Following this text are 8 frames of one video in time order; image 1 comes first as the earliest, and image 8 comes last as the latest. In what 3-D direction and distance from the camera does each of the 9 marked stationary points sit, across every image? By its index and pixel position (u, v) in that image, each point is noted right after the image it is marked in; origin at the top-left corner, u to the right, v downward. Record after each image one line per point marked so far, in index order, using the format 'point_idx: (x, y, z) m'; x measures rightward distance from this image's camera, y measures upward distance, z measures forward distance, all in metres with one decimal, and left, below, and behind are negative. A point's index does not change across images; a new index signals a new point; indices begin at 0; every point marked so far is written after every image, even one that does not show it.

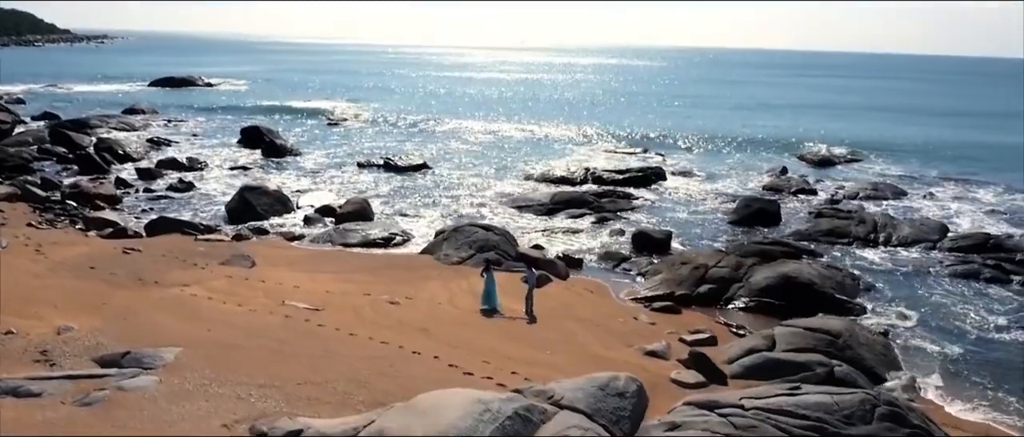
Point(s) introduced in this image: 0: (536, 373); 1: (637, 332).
0: (+0.5, -2.5, +12.2) m
1: (+2.5, -2.3, +15.7) m
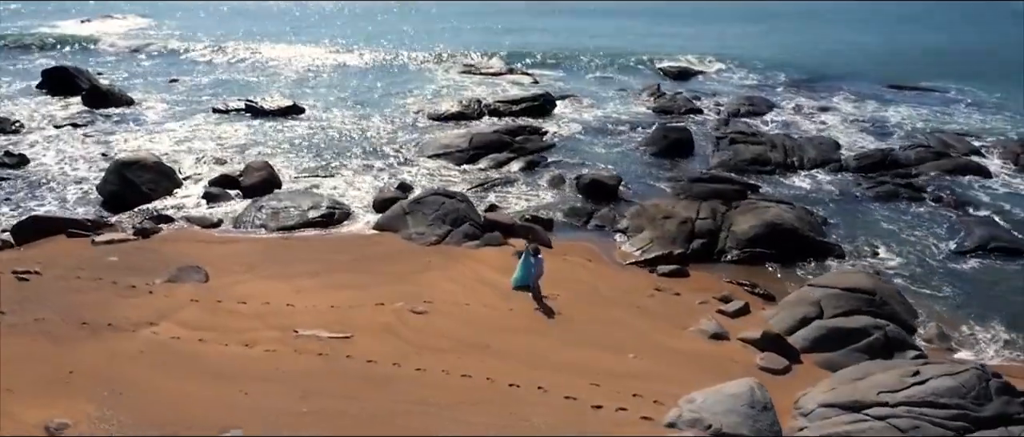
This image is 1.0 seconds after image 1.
0: (+2.2, -2.6, +11.3) m
1: (+3.2, -1.8, +15.1) m
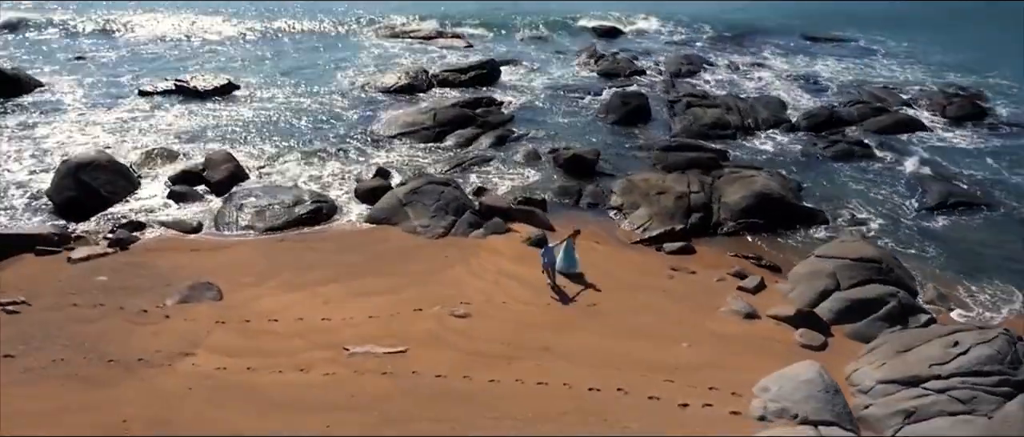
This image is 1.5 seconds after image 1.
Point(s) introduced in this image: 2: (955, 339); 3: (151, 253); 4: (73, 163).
0: (+3.3, -2.5, +11.7) m
1: (+3.7, -1.4, +15.5) m
2: (+7.0, -1.9, +12.3) m
3: (-7.4, -0.7, +16.2) m
4: (-10.4, +1.3, +18.6) m
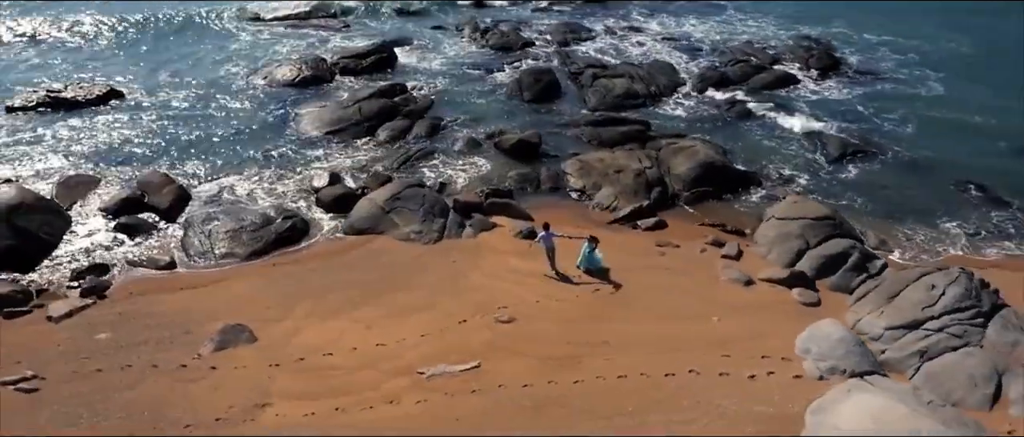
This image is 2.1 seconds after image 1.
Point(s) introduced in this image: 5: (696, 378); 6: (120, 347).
0: (+4.5, -2.2, +13.2) m
1: (+3.9, -0.9, +16.9) m
2: (+7.8, -1.1, +14.6) m
3: (-7.1, -1.5, +15.1) m
4: (-10.8, +0.2, +16.7) m
5: (+2.9, -2.5, +12.4) m
6: (-6.7, -2.2, +13.4) m
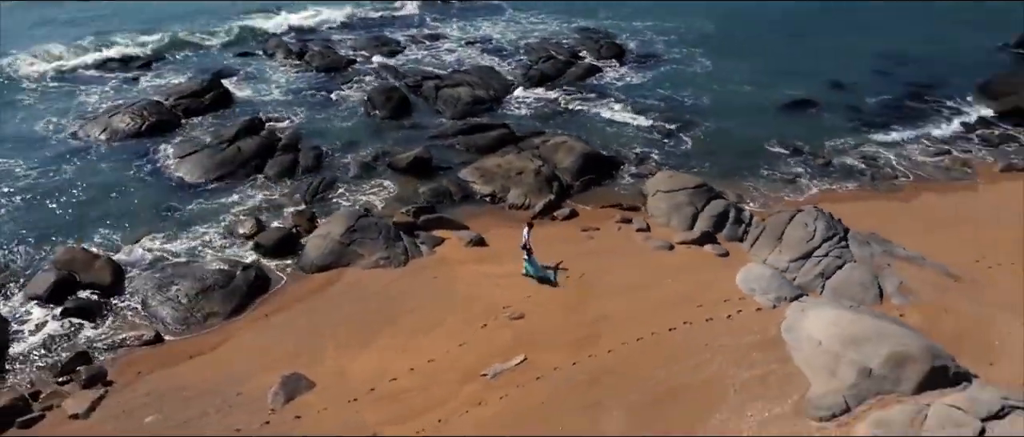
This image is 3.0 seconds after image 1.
0: (+4.8, -1.7, +17.0) m
1: (+2.7, -0.6, +20.2) m
2: (+7.2, 0.0, +19.4) m
3: (-6.8, -3.0, +14.9) m
4: (-11.0, -1.9, +15.2) m
5: (+3.6, -2.2, +15.8) m
6: (-5.7, -3.5, +13.5) m
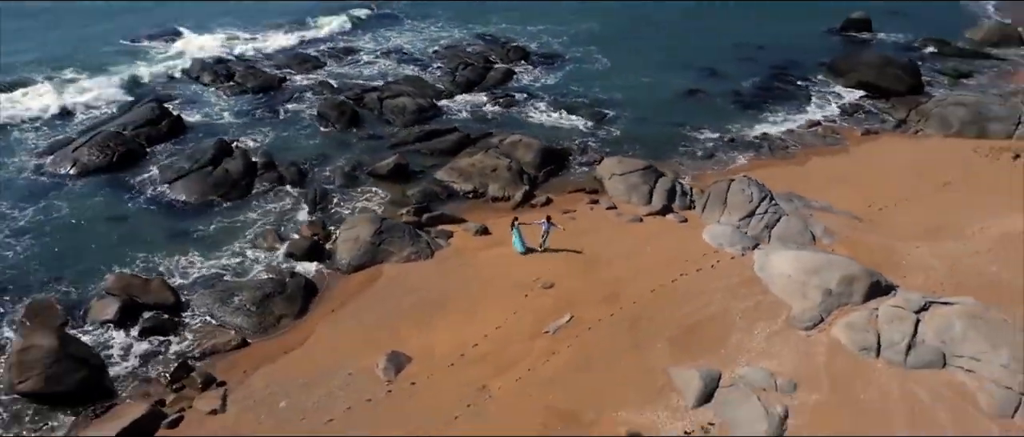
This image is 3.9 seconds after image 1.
0: (+5.3, -0.9, +21.4) m
1: (+2.5, 0.0, +24.1) m
2: (+7.0, +1.0, +24.2) m
3: (-5.4, -3.3, +17.1) m
4: (-9.7, -2.7, +16.5) m
5: (+4.4, -1.5, +19.9) m
6: (-4.0, -3.7, +15.9) m
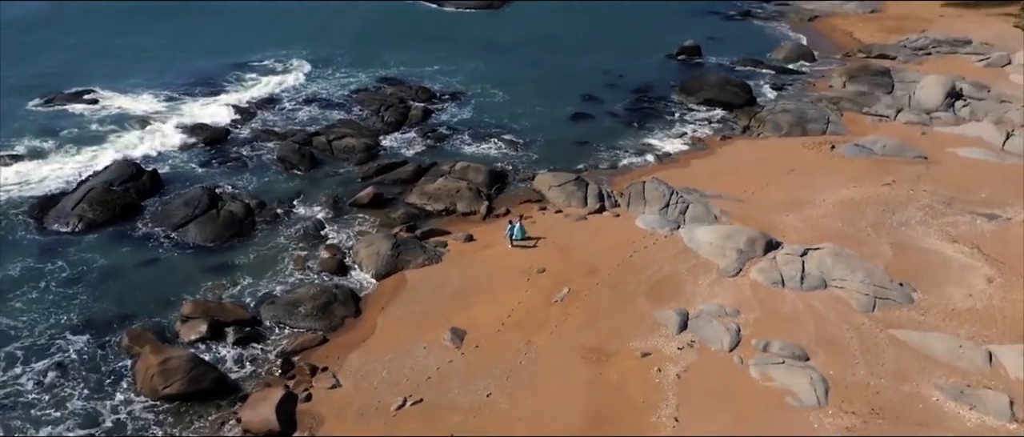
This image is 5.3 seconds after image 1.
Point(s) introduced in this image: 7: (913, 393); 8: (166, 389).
0: (+4.8, -0.5, +28.5) m
1: (+1.4, -0.1, +30.6) m
2: (+5.7, +1.3, +31.6) m
3: (-4.4, -3.8, +21.9) m
4: (-8.5, -3.6, +20.4) m
5: (+4.3, -1.2, +26.9) m
6: (-2.8, -4.1, +21.1) m
7: (+10.0, -4.3, +19.8) m
8: (-8.7, -4.3, +20.0) m
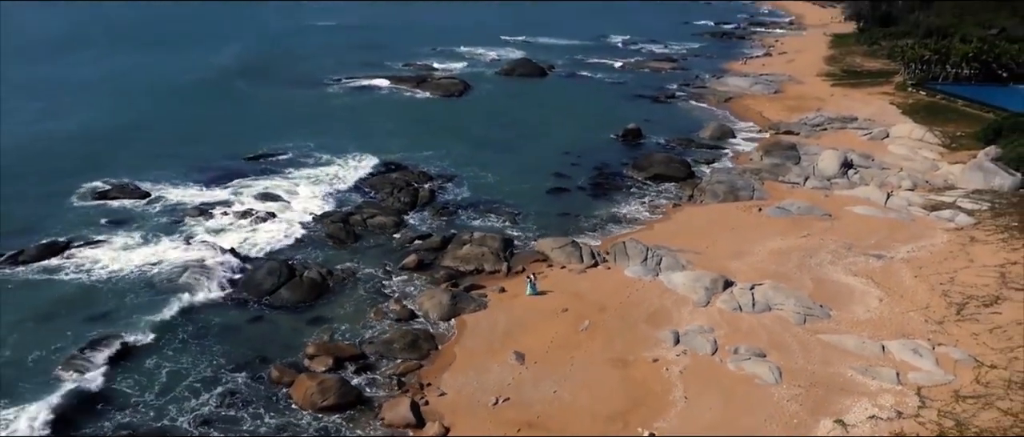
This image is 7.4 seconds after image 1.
0: (+5.8, -3.0, +38.0) m
1: (+2.3, -2.8, +39.8) m
2: (+6.3, -1.3, +41.3) m
3: (-2.5, -6.0, +30.2) m
4: (-6.5, -5.8, +28.4) m
5: (+5.6, -3.5, +36.3) m
6: (-0.8, -6.1, +29.5) m
7: (+12.1, -5.8, +29.5) m
8: (-6.6, -6.5, +27.8) m
